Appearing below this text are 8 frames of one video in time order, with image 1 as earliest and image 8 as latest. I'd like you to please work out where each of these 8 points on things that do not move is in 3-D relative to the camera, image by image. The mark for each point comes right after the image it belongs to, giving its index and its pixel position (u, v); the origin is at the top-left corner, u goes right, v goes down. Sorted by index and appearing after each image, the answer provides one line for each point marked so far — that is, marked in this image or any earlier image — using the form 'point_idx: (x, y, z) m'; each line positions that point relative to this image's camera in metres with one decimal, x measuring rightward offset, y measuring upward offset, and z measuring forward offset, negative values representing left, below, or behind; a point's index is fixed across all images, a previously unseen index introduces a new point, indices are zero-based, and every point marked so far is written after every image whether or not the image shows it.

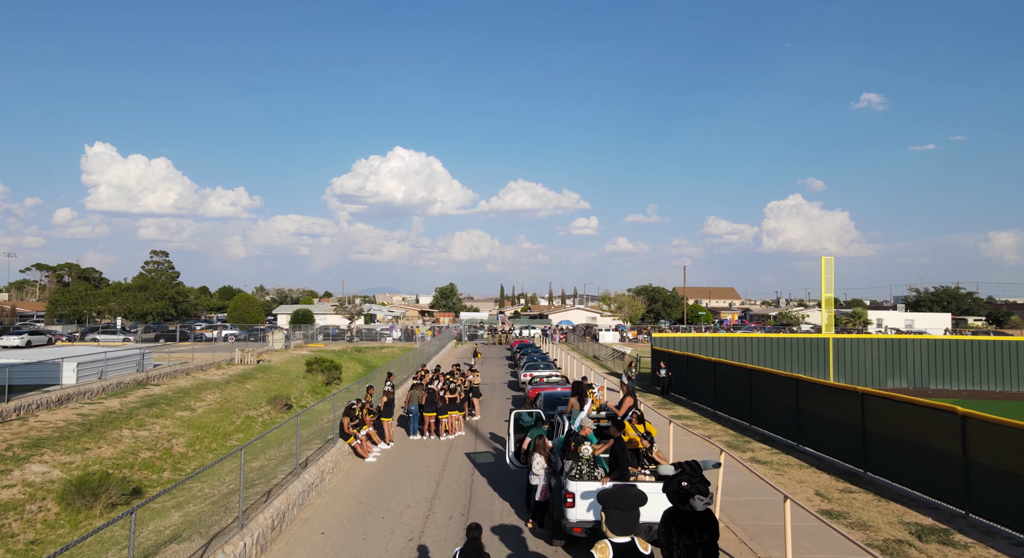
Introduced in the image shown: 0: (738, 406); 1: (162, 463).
0: (+6.2, -3.5, +18.2) m
1: (-9.6, -5.1, +18.5) m
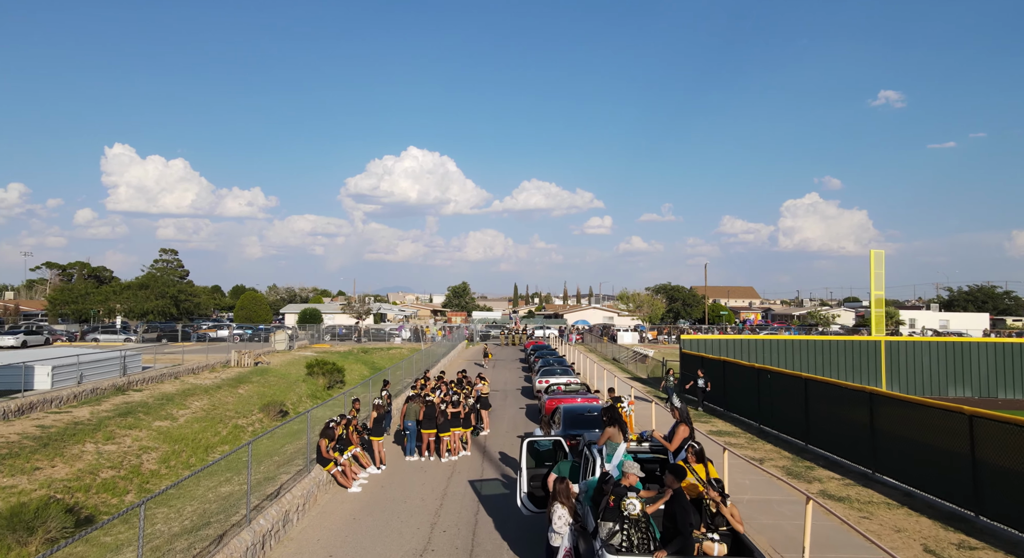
0: (+6.5, -3.3, +15.6) m
1: (-9.3, -4.9, +16.2) m
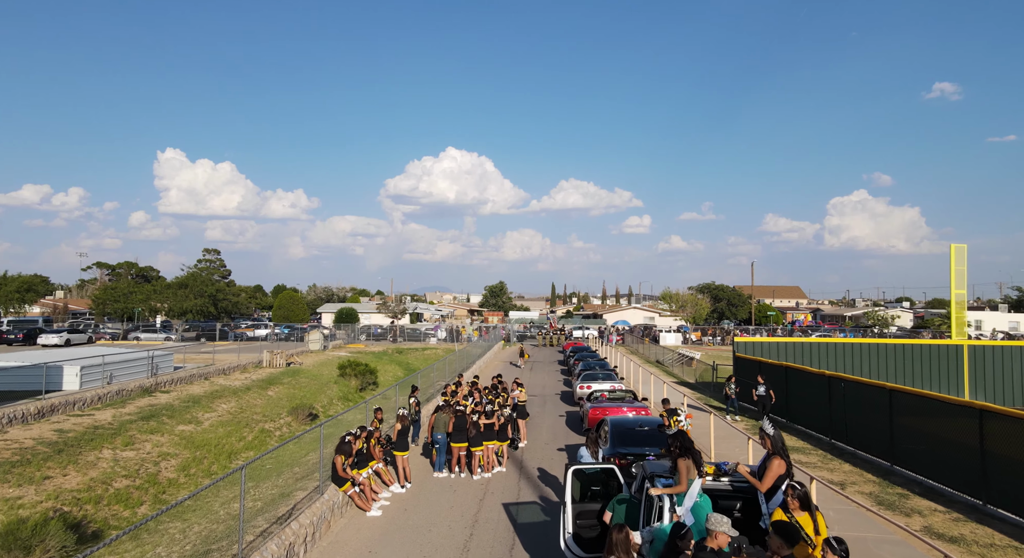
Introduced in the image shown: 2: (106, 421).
0: (+7.3, -3.2, +13.7) m
1: (-8.4, -4.9, +15.3) m
2: (-11.4, -4.0, +18.9) m
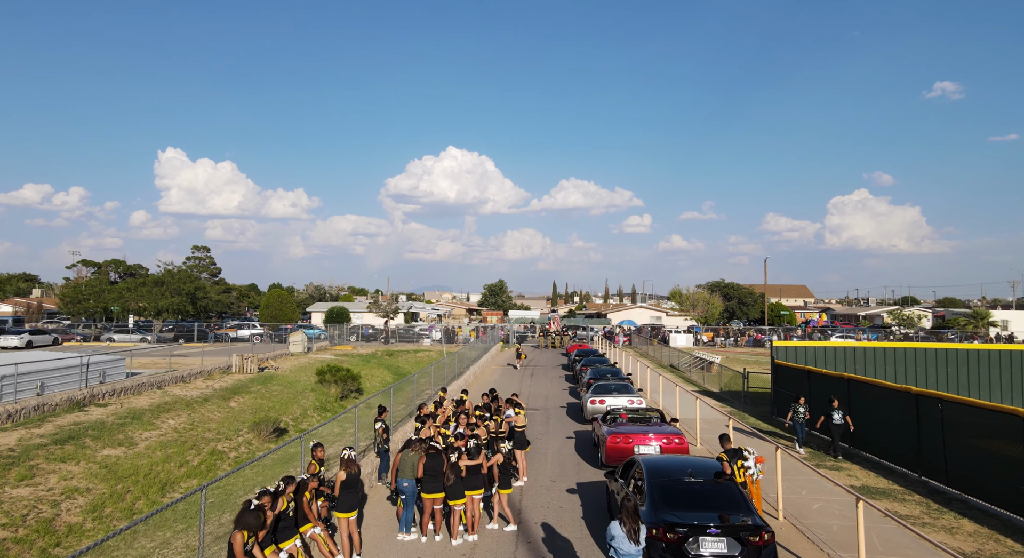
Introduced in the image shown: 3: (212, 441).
0: (+7.2, -3.1, +10.1) m
1: (-8.5, -4.7, +11.7) m
2: (-11.5, -3.8, +15.3) m
3: (-8.9, -4.8, +20.0) m
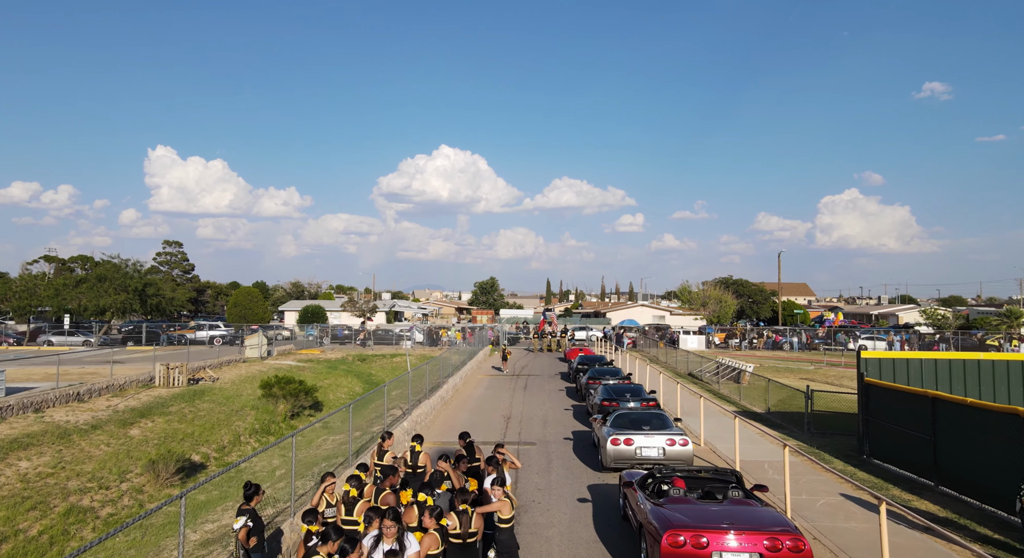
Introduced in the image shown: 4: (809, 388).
0: (+7.1, -2.8, +4.6) m
1: (-8.7, -4.4, +6.0) m
2: (-11.7, -3.5, +9.6) m
3: (-9.2, -4.5, +14.3) m
4: (+7.3, -2.7, +16.7) m
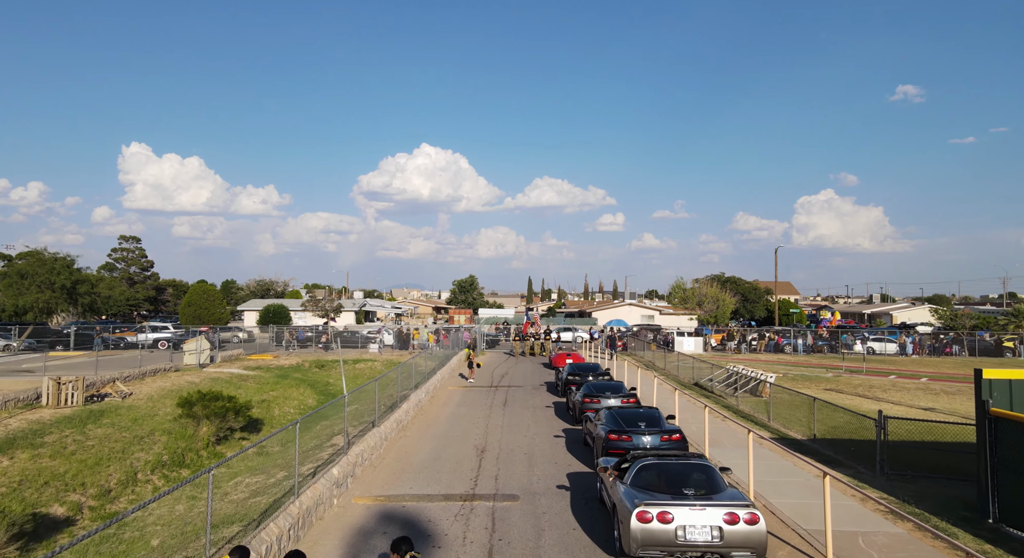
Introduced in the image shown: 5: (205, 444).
0: (+6.9, -2.6, +0.3) m
1: (-8.9, -4.2, +1.3) m
2: (-12.0, -3.3, +4.8) m
3: (-9.6, -4.3, +9.5) m
4: (+6.9, -2.5, +12.4) m
5: (-8.9, -4.7, +19.7) m
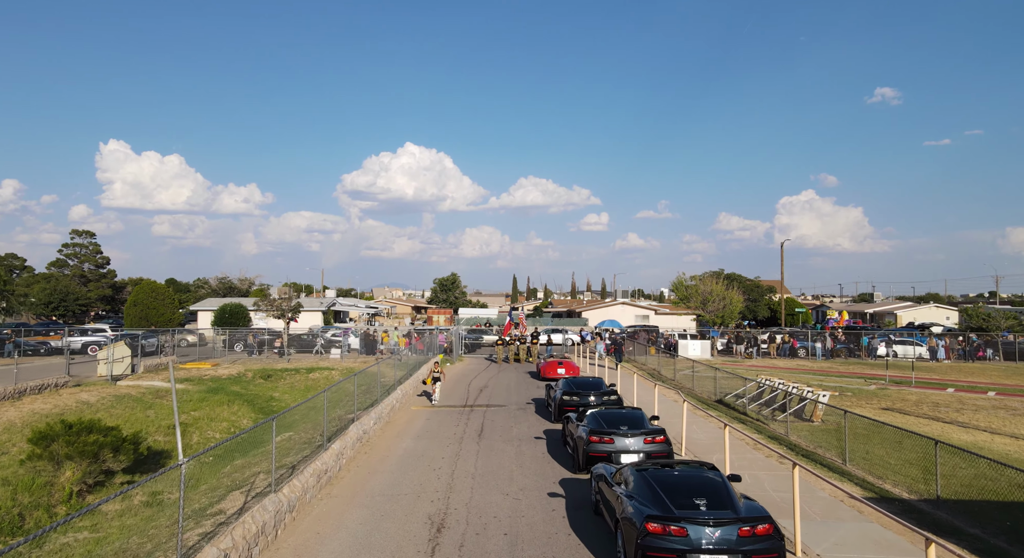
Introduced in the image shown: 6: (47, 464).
0: (+6.9, -2.4, -4.8) m
1: (-8.9, -4.0, -4.2) m
2: (-12.1, -3.0, -0.7) m
3: (-9.9, -4.1, +4.1) m
4: (+6.5, -2.3, +7.3) m
5: (-9.4, -4.5, +14.2) m
6: (-10.0, -3.9, +14.7) m
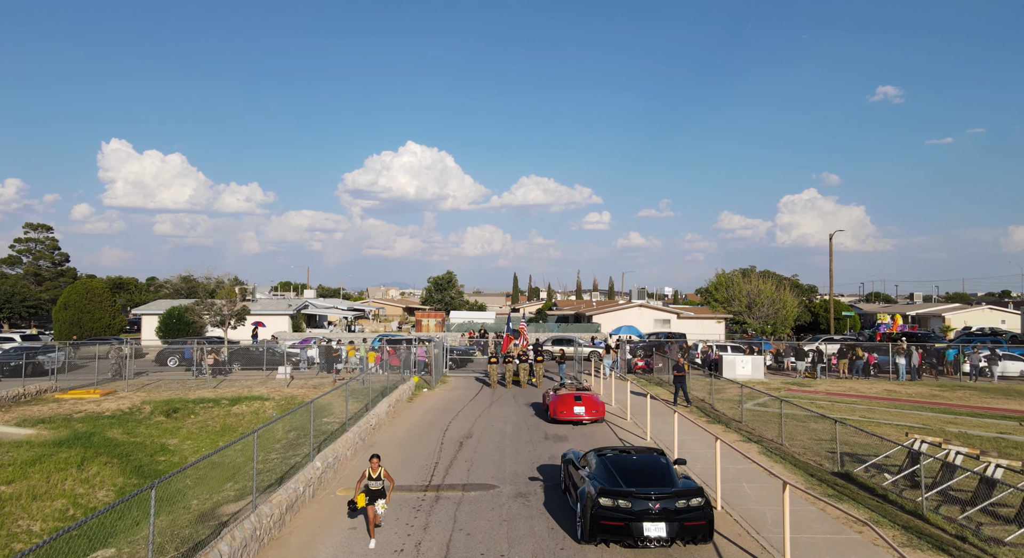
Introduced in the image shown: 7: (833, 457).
0: (+6.7, -2.4, -13.0) m
1: (-9.1, -4.0, -12.4) m
2: (-12.3, -3.0, -8.9) m
3: (-10.0, -4.1, -4.1) m
4: (+6.4, -2.3, -0.9) m
5: (-9.6, -4.5, +6.0) m
6: (-10.1, -3.9, +6.5) m
7: (+6.7, -3.7, +14.1) m
